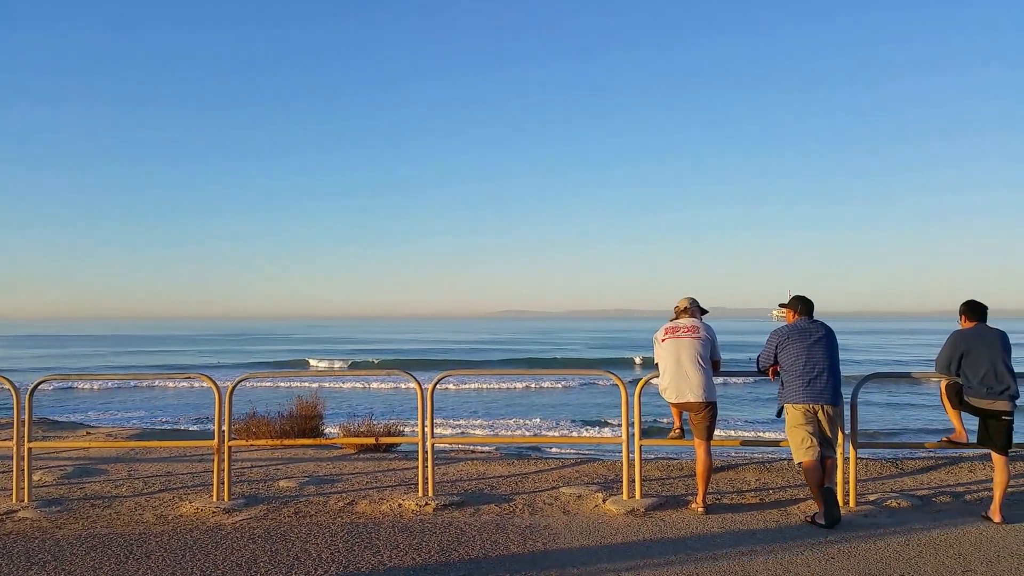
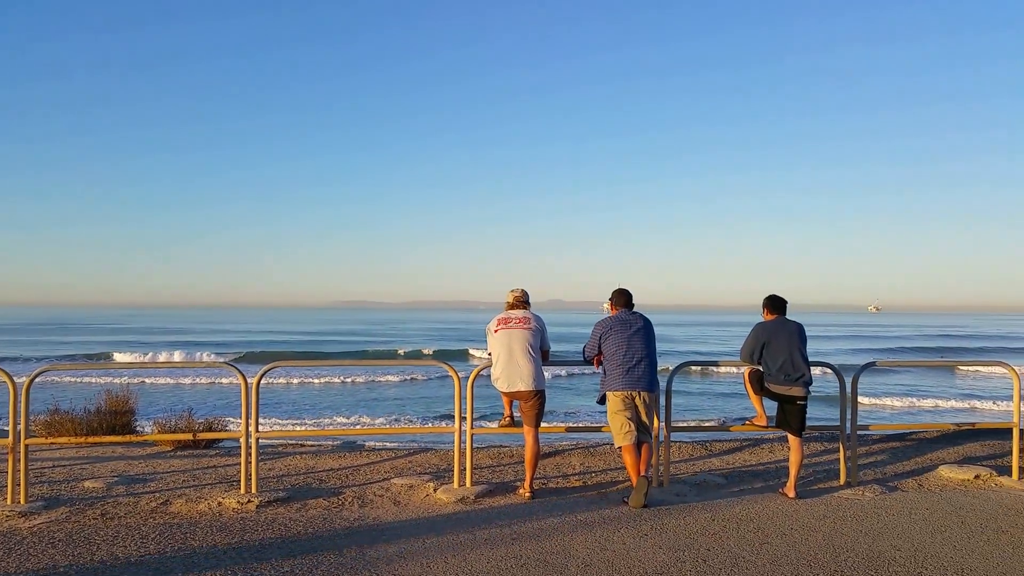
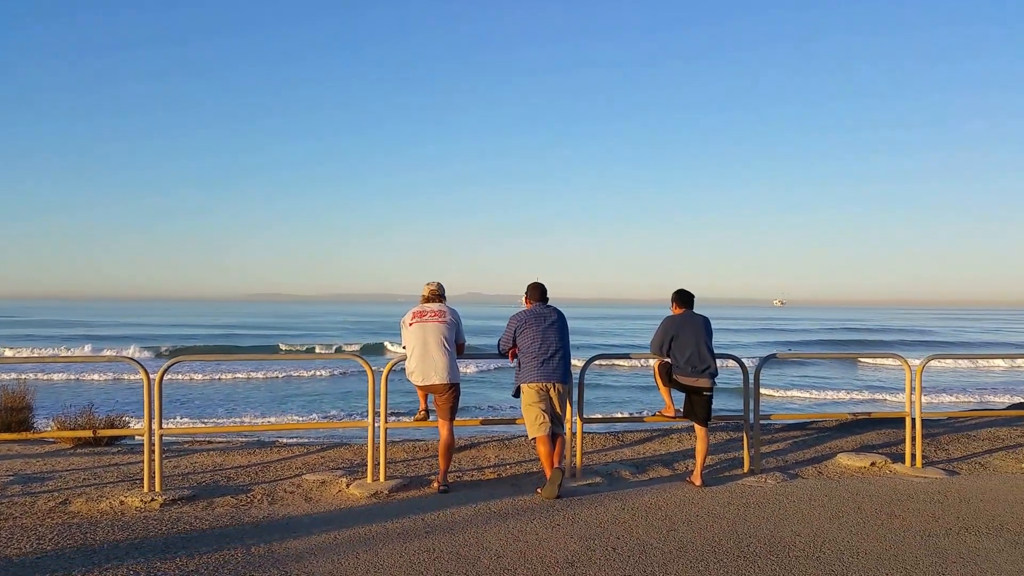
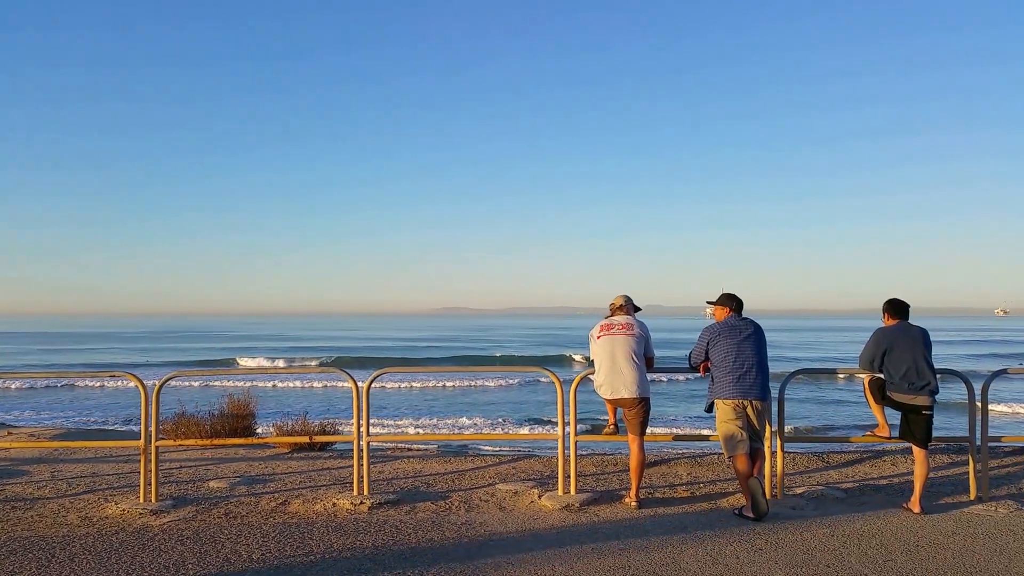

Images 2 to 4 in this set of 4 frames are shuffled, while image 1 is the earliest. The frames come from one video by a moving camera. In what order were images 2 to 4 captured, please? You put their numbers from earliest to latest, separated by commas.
4, 2, 3
